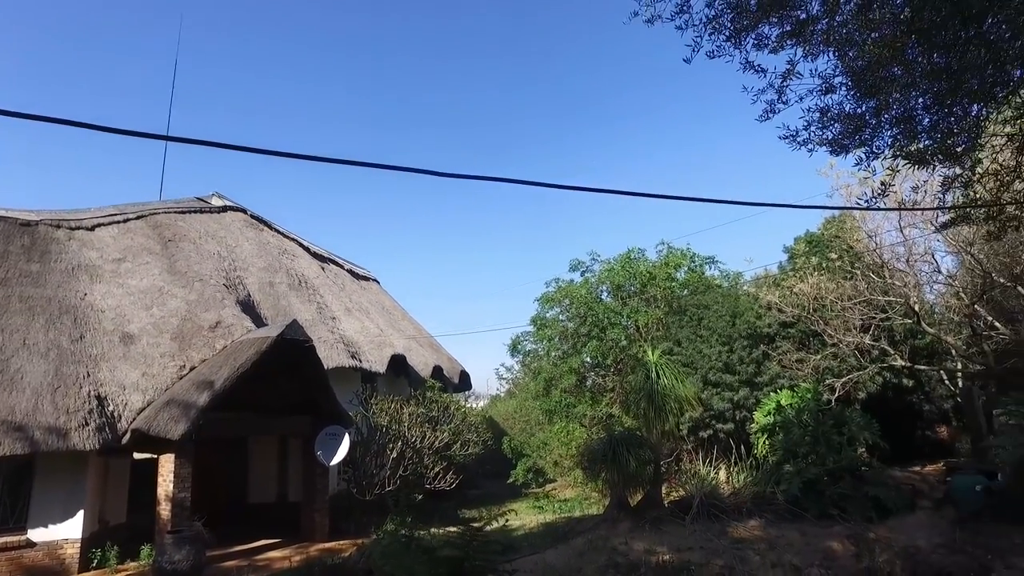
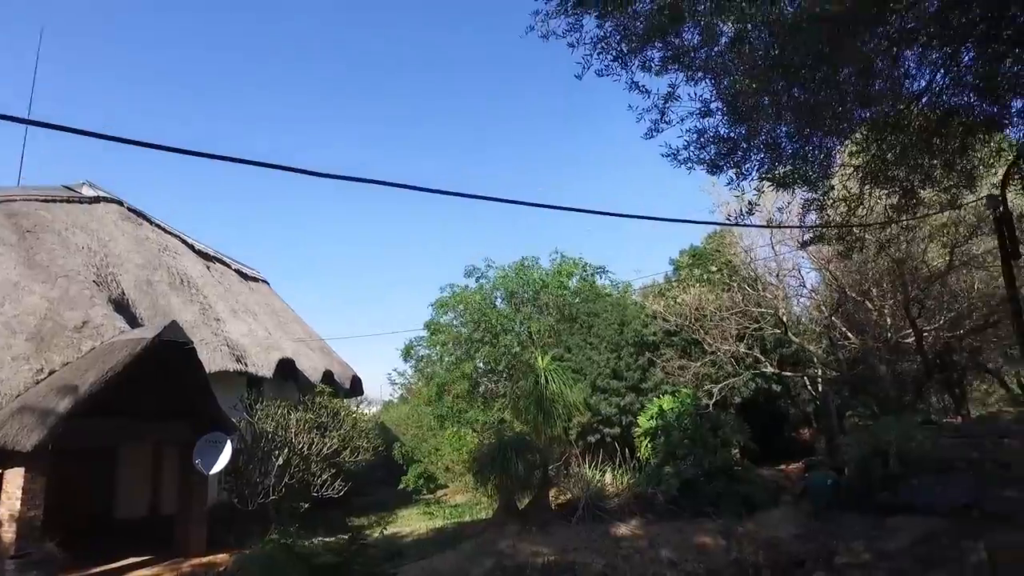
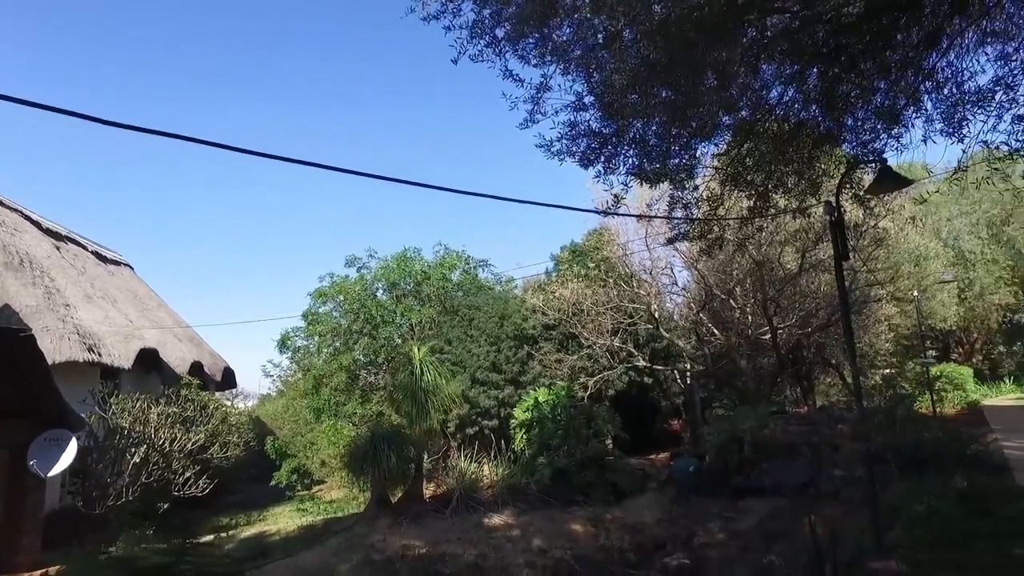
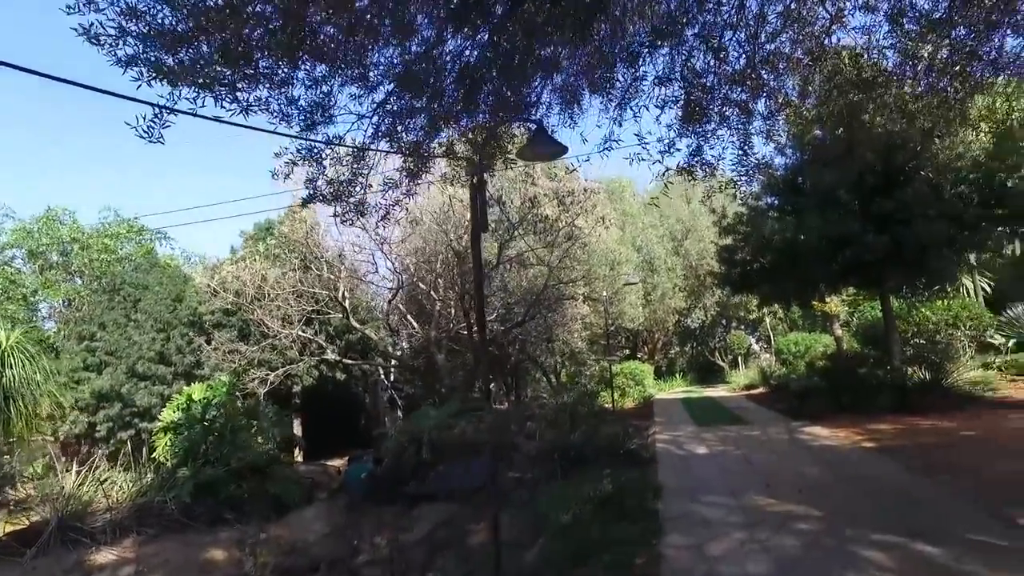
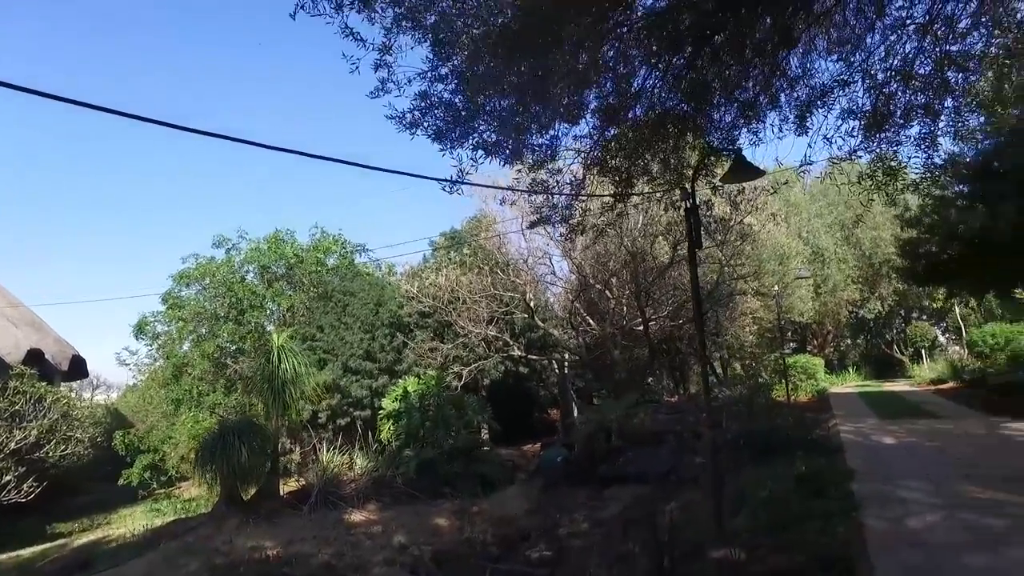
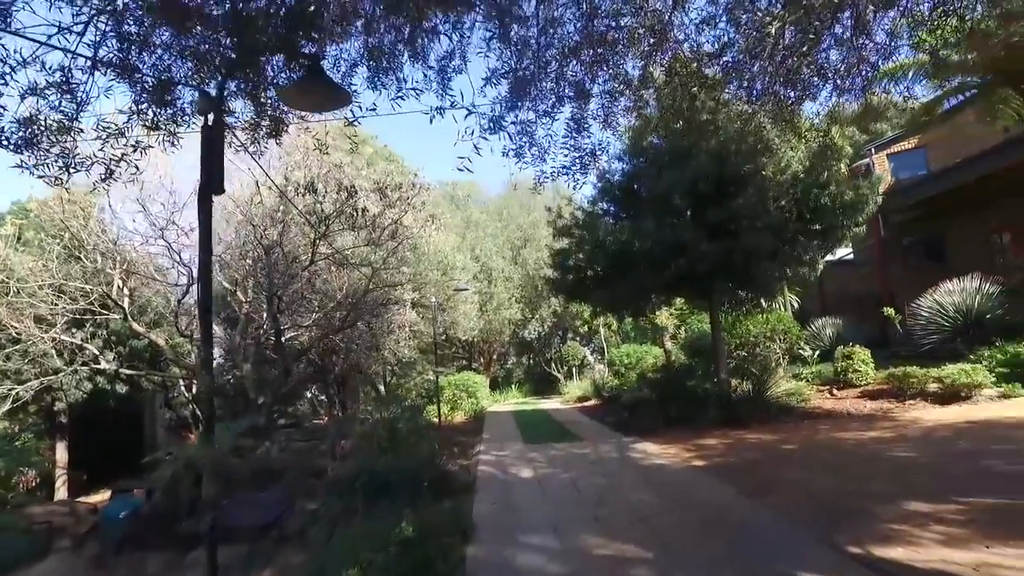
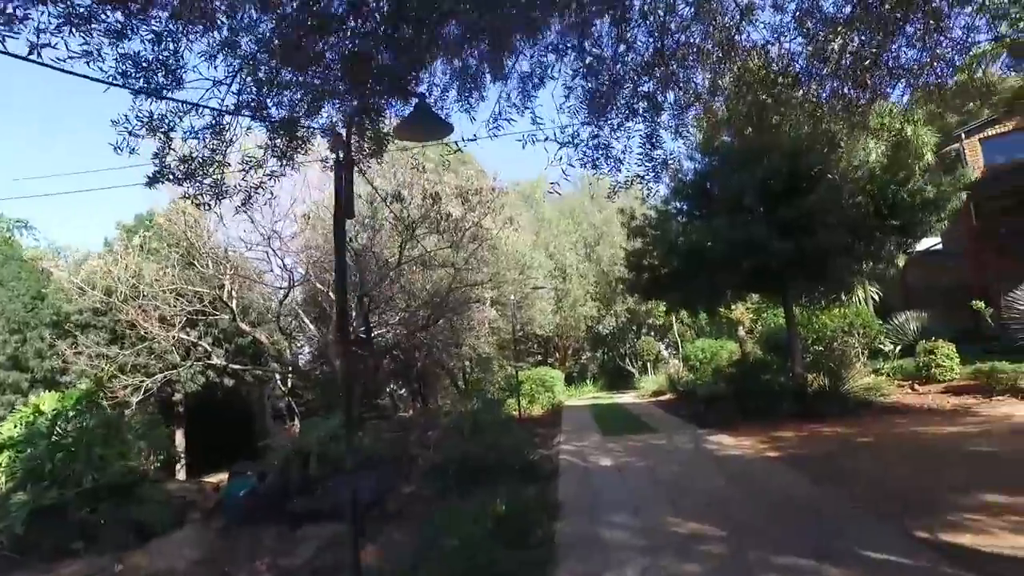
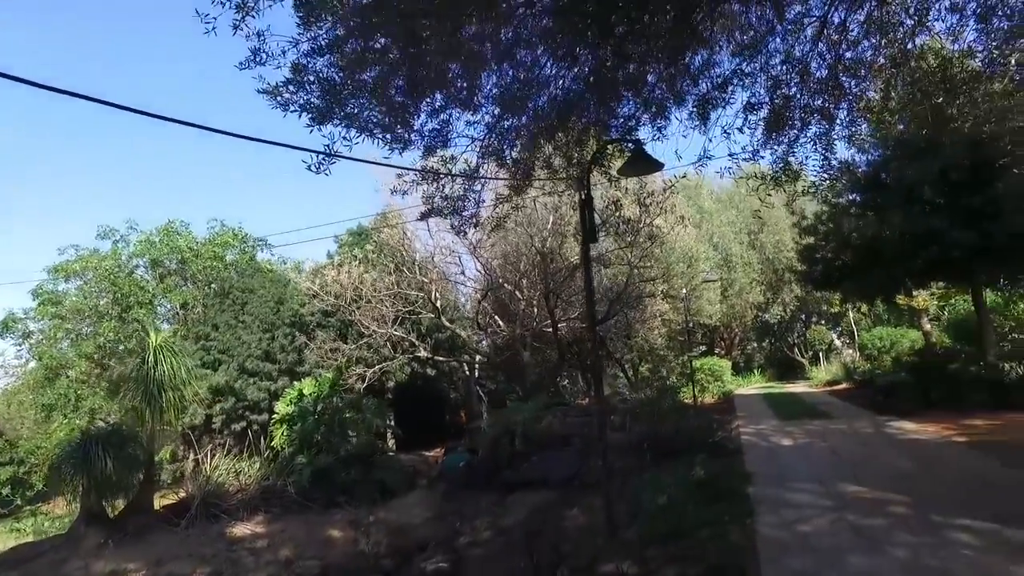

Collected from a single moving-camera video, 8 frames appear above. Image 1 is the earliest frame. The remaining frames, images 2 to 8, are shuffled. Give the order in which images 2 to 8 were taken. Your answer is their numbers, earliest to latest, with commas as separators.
2, 3, 5, 8, 4, 7, 6
